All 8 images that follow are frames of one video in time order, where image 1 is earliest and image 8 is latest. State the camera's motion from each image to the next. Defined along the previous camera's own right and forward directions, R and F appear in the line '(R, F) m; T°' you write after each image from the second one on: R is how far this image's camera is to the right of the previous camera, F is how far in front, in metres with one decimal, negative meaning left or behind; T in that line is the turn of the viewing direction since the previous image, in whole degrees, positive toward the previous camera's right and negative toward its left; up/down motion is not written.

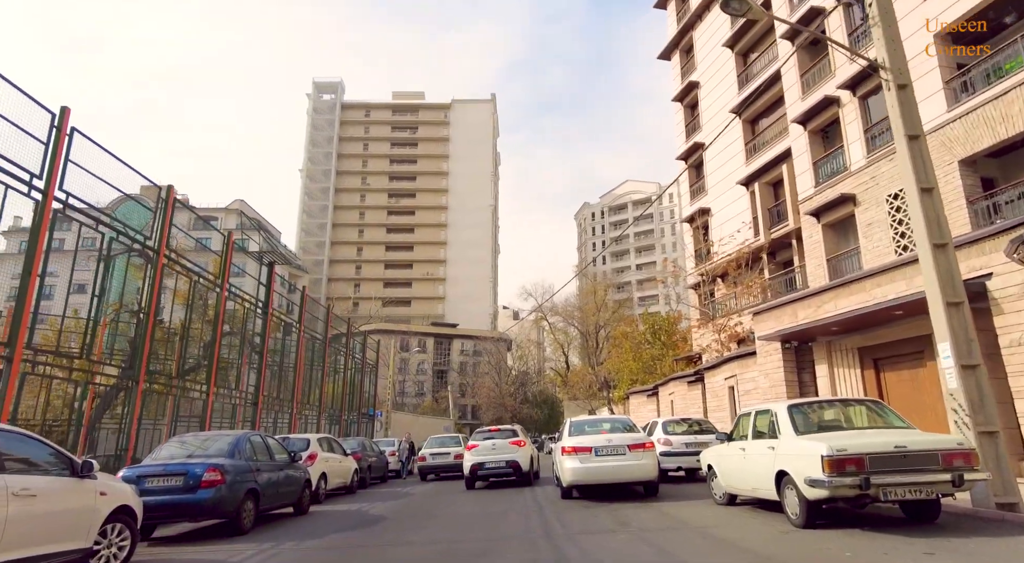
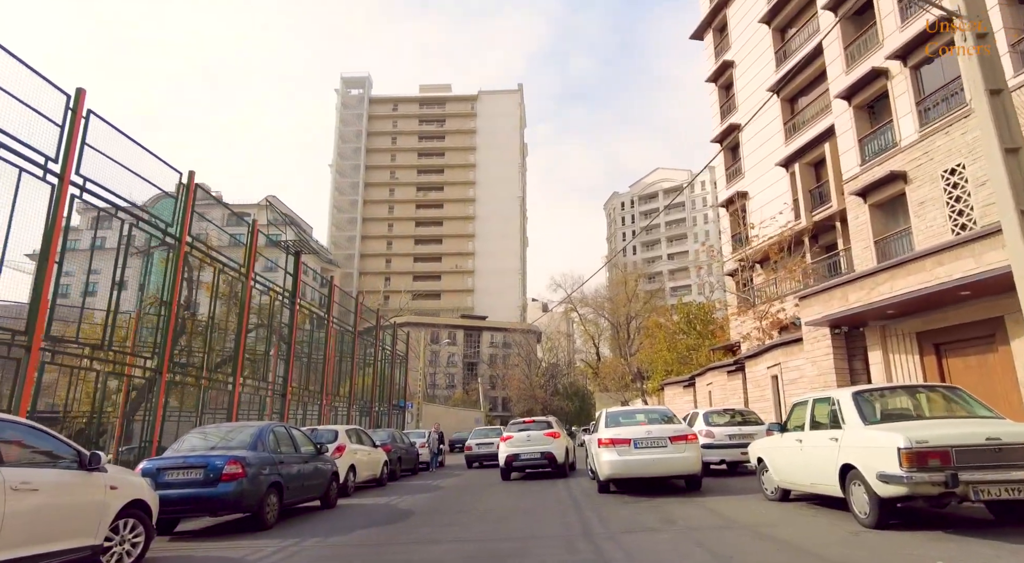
(0.0, +0.5) m; -3°
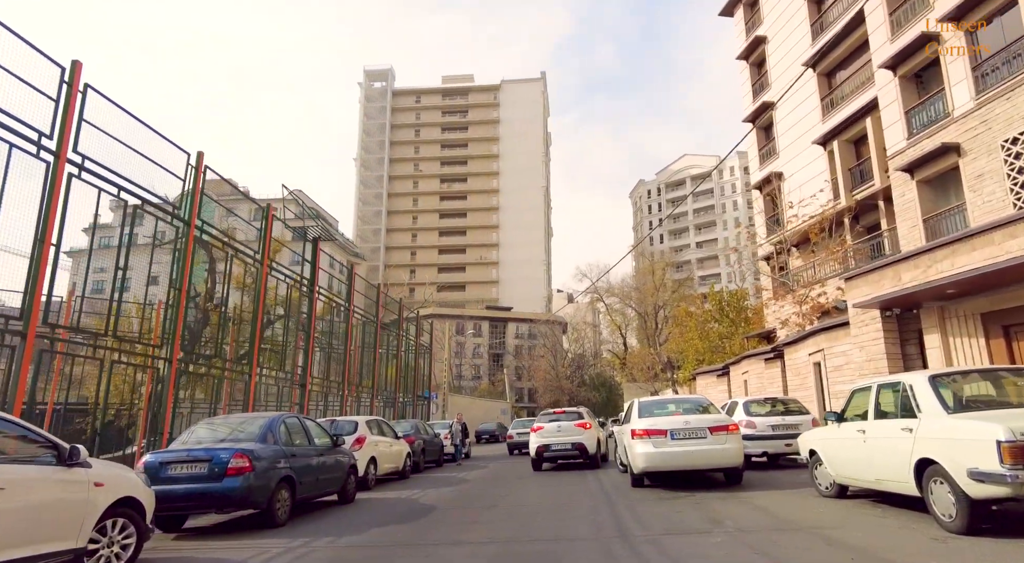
(0.0, +0.7) m; -2°
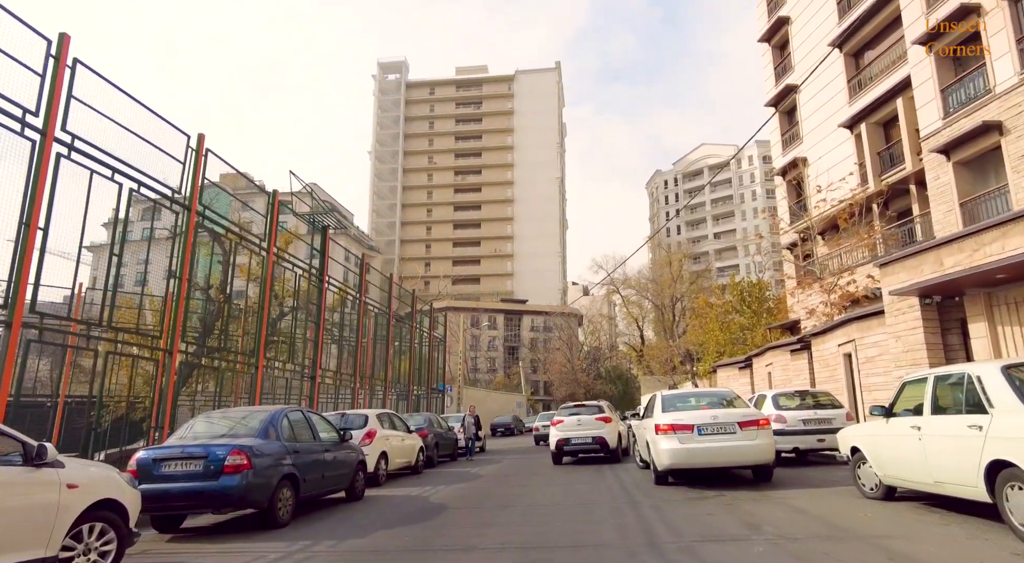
(0.0, +0.6) m; -1°
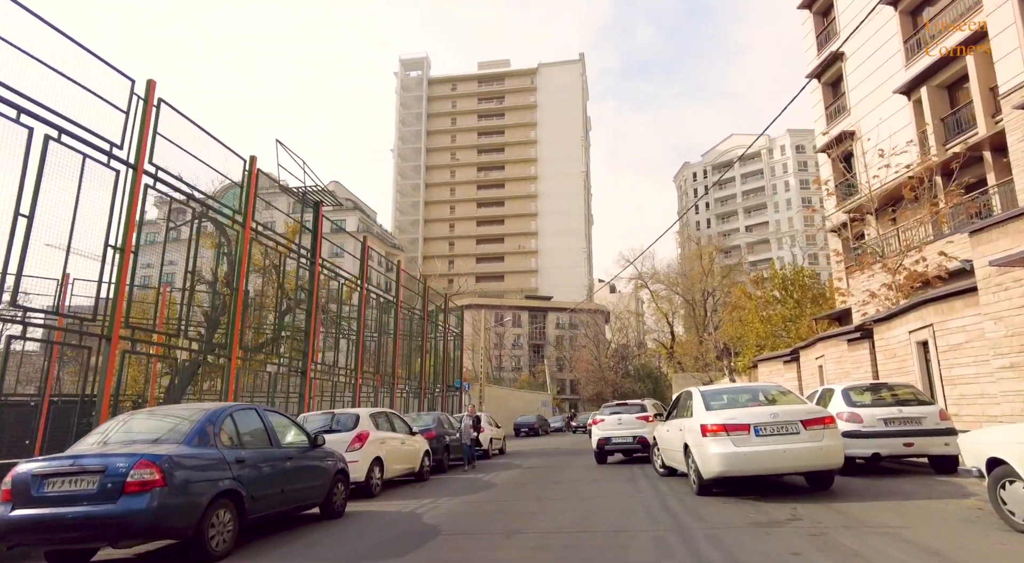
(+0.2, +1.9) m; -2°
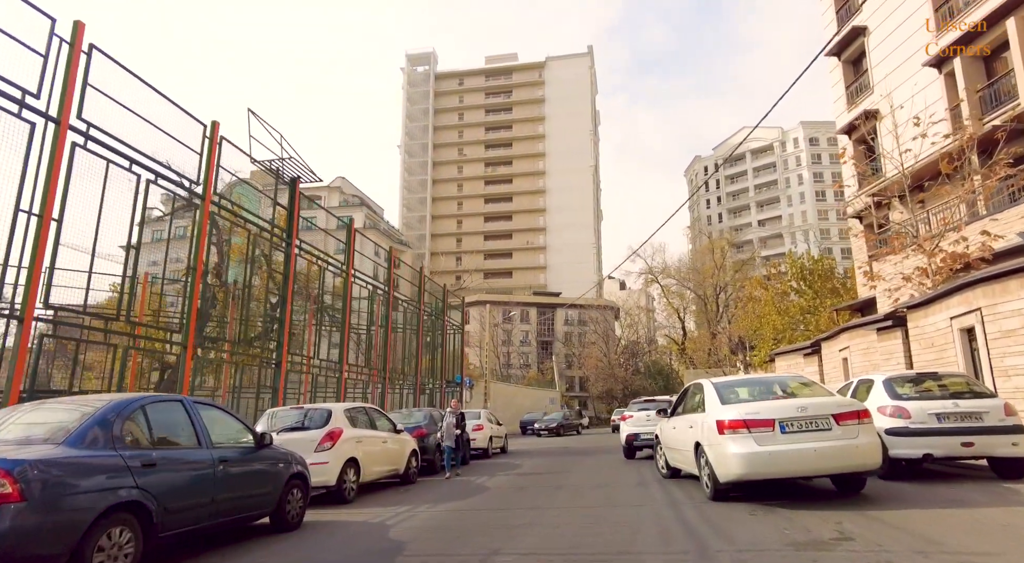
(+0.3, +1.3) m; -1°
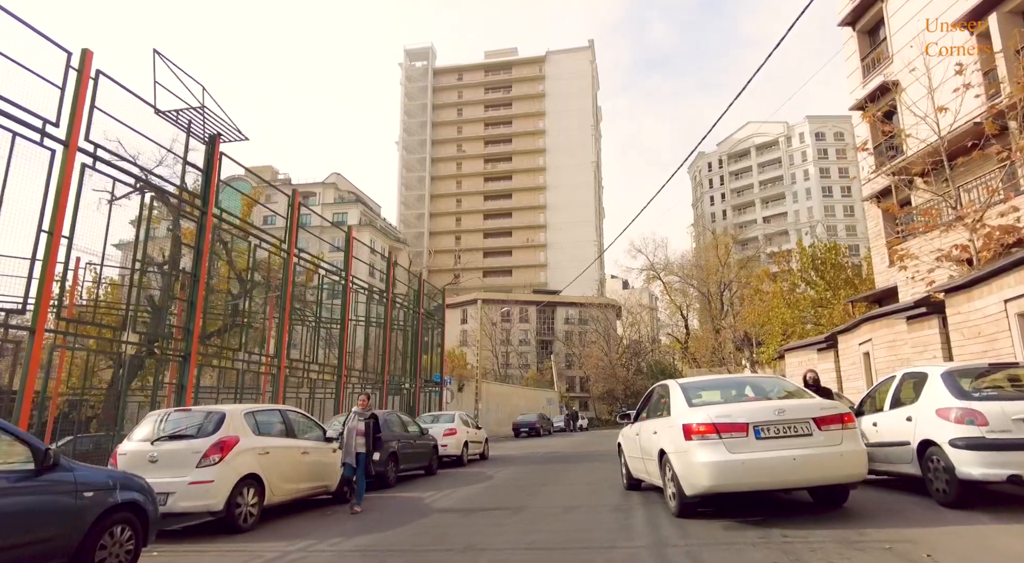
(+0.7, +2.1) m; 0°
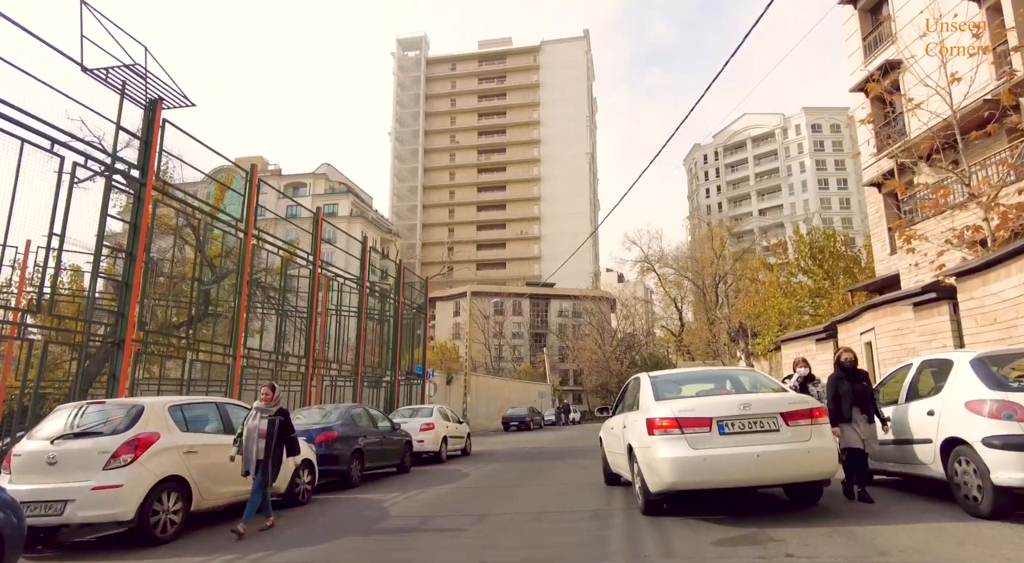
(+0.3, +1.0) m; 0°
